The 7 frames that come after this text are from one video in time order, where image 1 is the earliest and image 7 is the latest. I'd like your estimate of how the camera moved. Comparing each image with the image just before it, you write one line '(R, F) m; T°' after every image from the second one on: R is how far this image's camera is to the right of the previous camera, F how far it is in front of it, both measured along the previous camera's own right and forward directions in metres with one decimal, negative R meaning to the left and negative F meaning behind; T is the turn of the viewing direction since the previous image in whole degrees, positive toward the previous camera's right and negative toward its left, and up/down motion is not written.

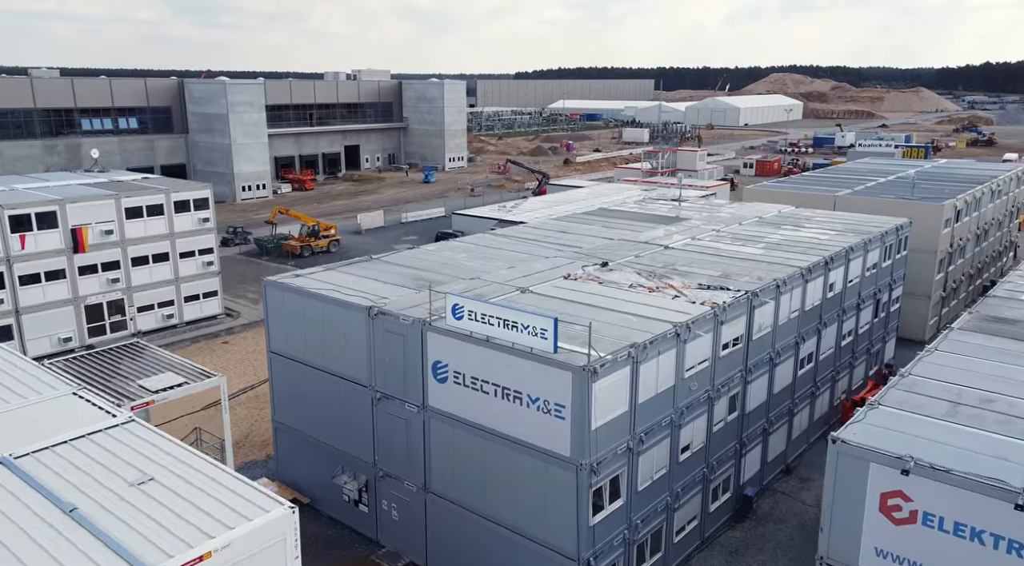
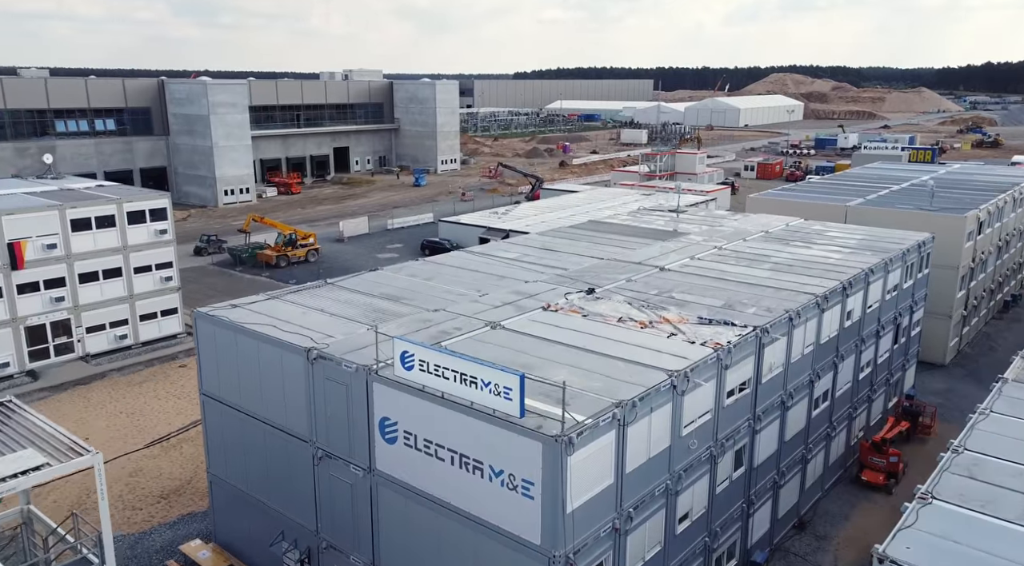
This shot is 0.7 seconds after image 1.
(+0.5, +2.4) m; 0°
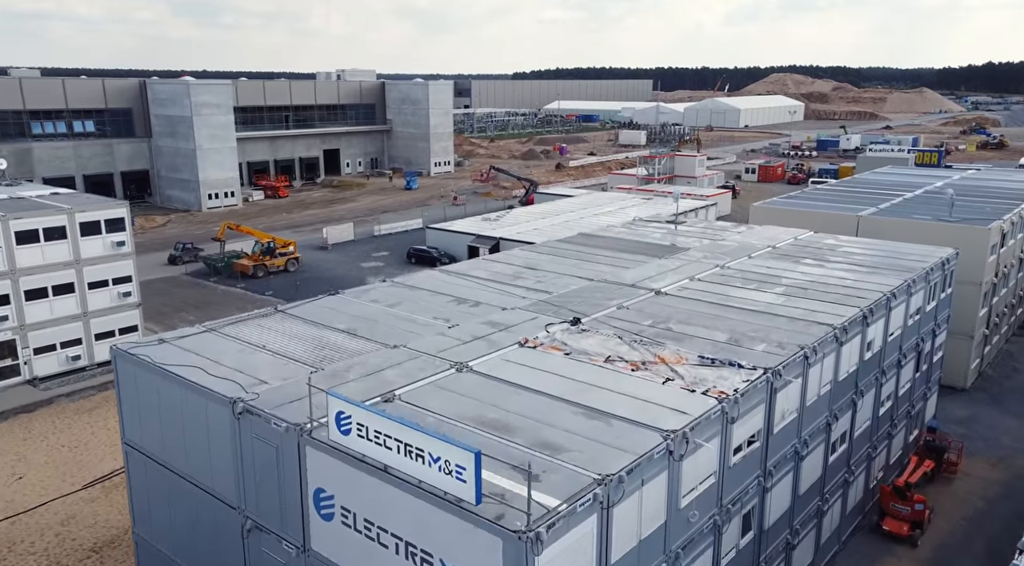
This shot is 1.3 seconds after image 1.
(+0.5, +2.1) m; 0°
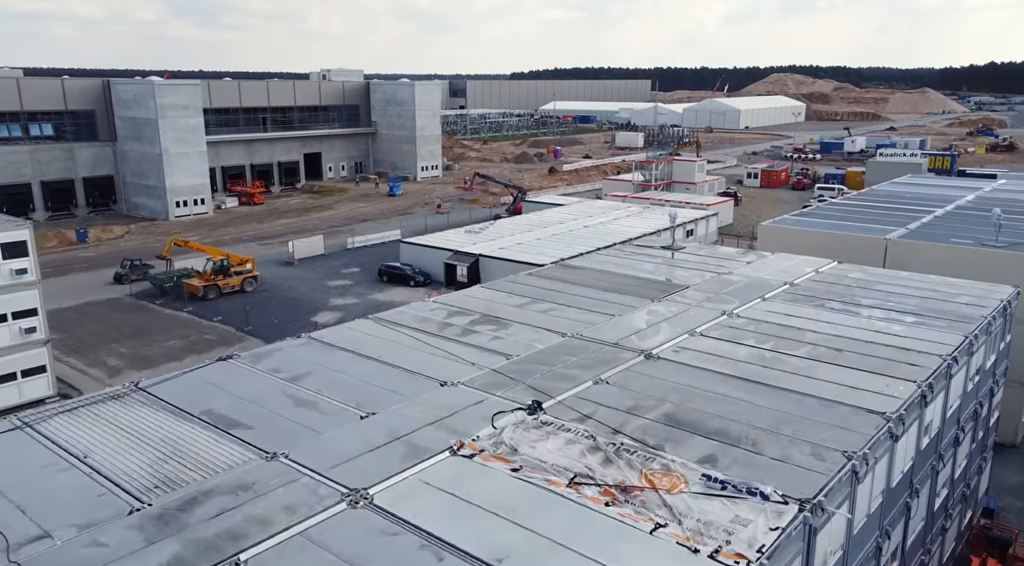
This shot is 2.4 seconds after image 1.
(+0.8, +3.8) m; 0°
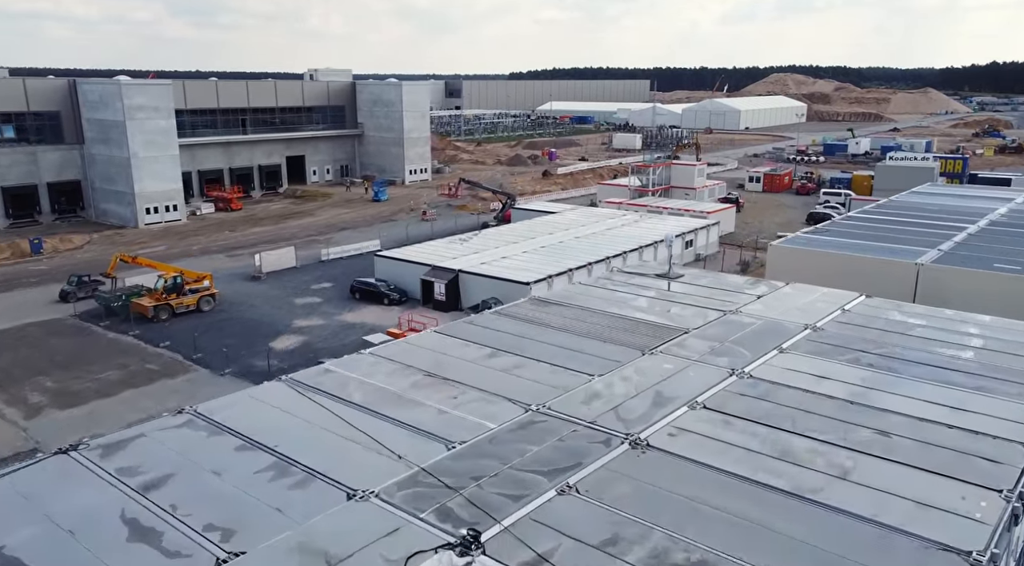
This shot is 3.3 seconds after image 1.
(+0.7, +3.1) m; 0°
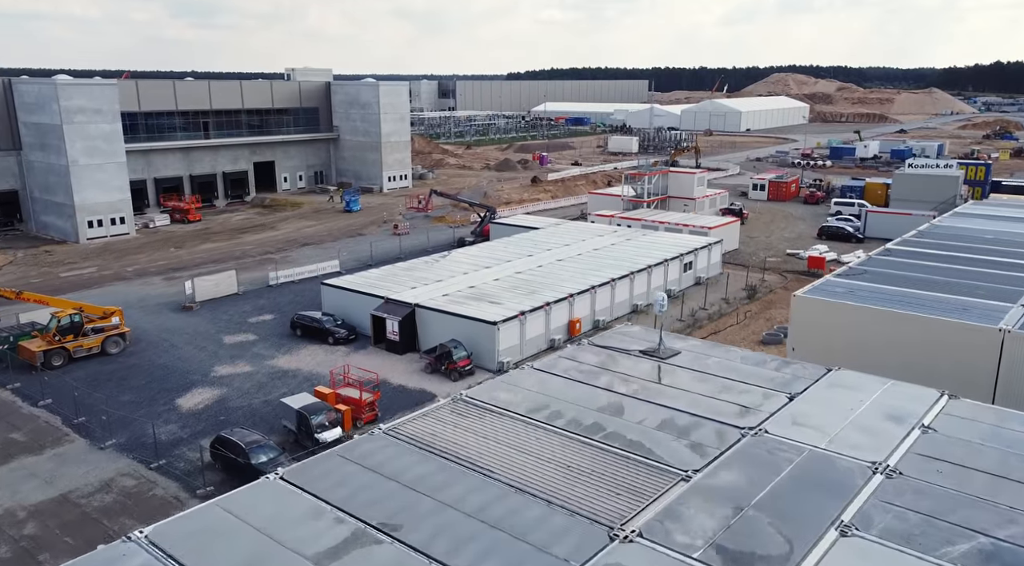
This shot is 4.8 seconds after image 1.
(+1.2, +5.2) m; 0°
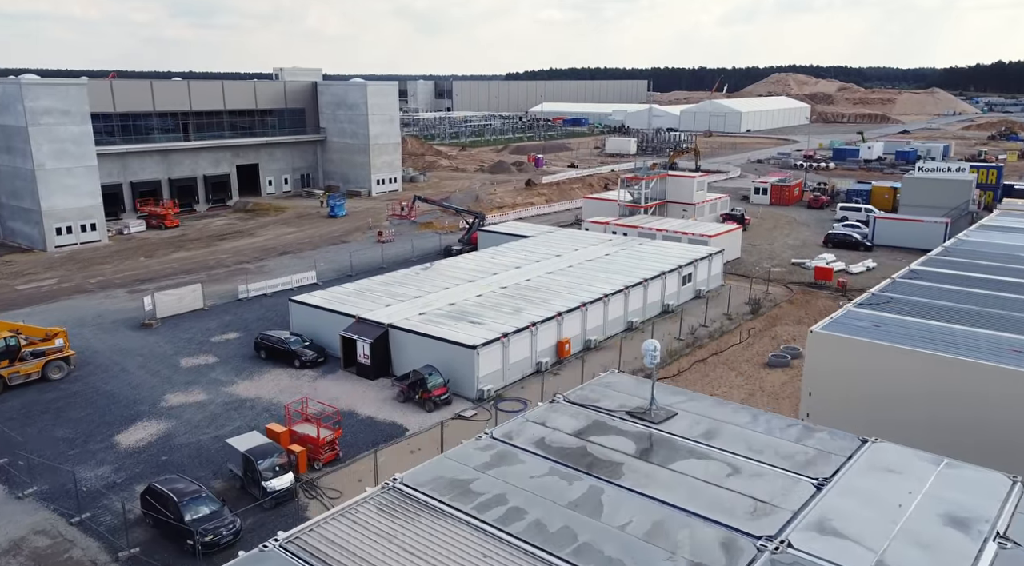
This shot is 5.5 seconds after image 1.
(+0.6, +2.5) m; 0°
